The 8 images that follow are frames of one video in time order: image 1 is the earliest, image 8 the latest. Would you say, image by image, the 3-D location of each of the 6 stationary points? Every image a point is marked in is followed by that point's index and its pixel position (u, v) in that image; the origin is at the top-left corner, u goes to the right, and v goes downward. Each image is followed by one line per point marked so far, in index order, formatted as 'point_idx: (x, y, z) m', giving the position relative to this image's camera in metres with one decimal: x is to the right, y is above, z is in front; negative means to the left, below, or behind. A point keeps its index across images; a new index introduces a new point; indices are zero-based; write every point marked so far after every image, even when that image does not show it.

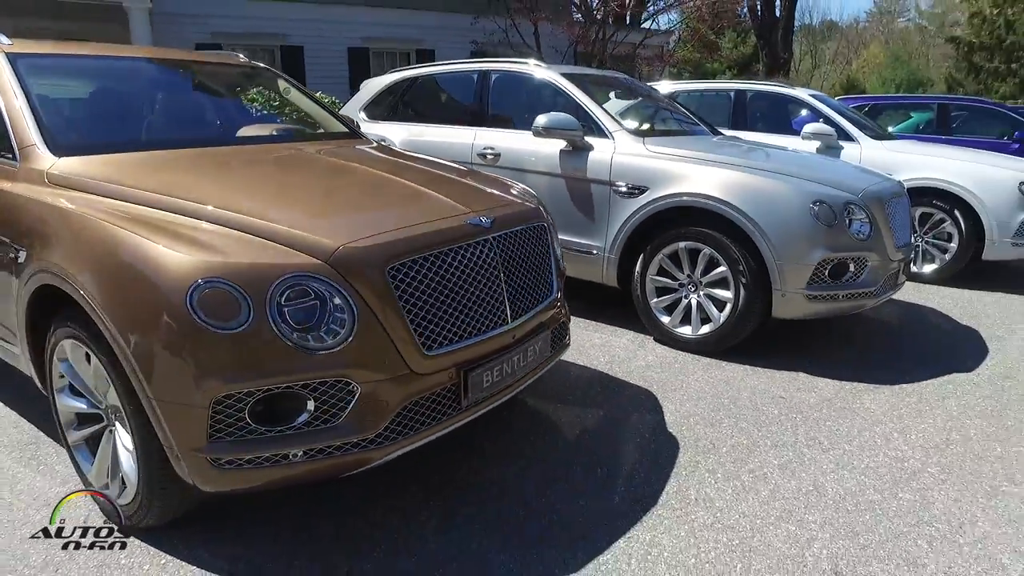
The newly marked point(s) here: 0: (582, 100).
0: (+0.6, +1.6, +5.1) m
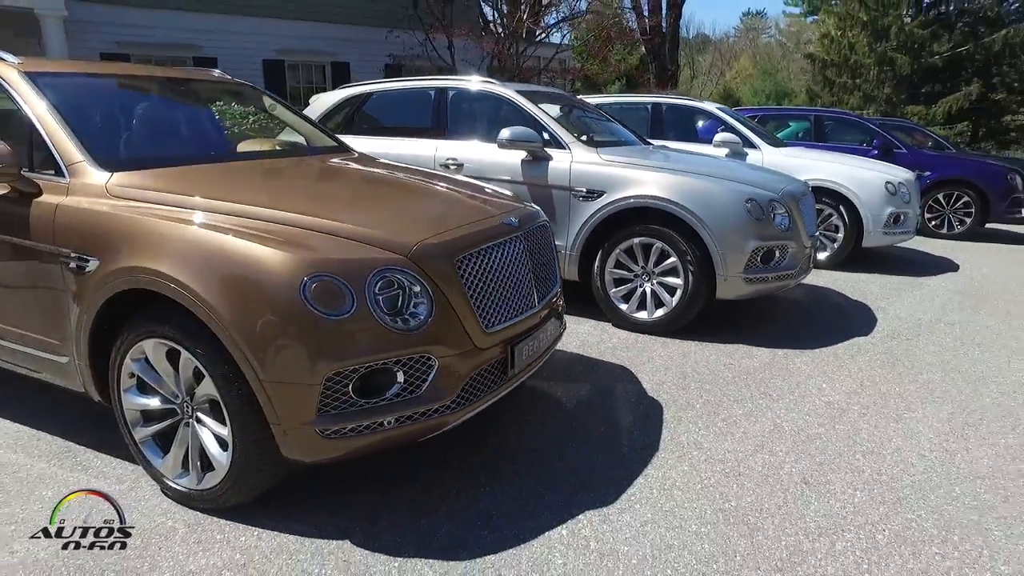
0: (+0.3, +1.6, +5.7) m
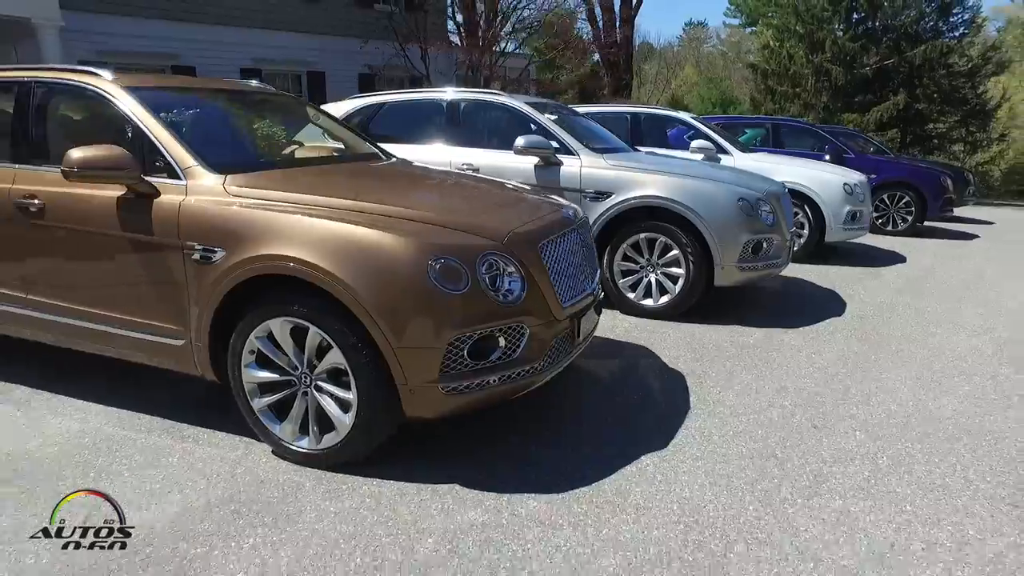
0: (+0.4, +1.7, +6.2) m
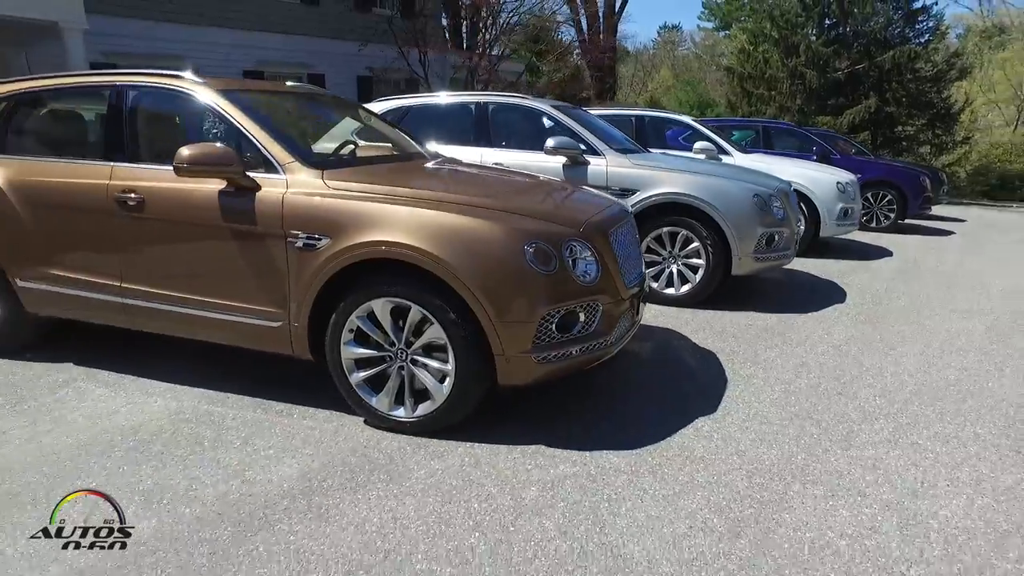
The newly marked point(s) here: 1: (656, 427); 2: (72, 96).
0: (+0.7, +1.8, +6.7) m
1: (+0.9, -0.8, +3.6) m
2: (-3.2, +1.5, +4.5) m
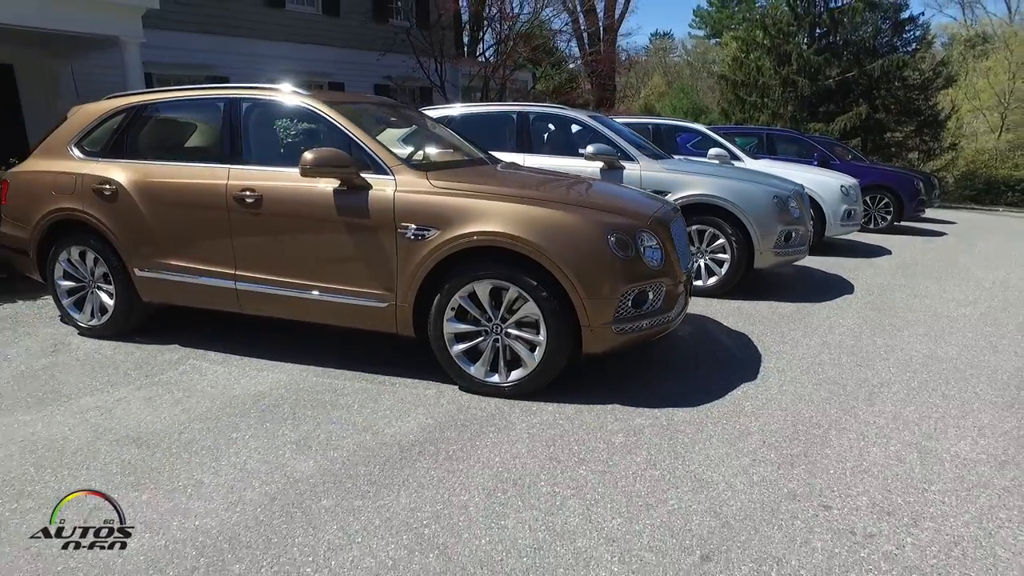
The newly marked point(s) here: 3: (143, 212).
0: (+1.1, +1.9, +7.3) m
1: (+1.4, -0.7, +4.3) m
2: (-2.7, +1.5, +5.1) m
3: (-3.0, +0.6, +5.0) m
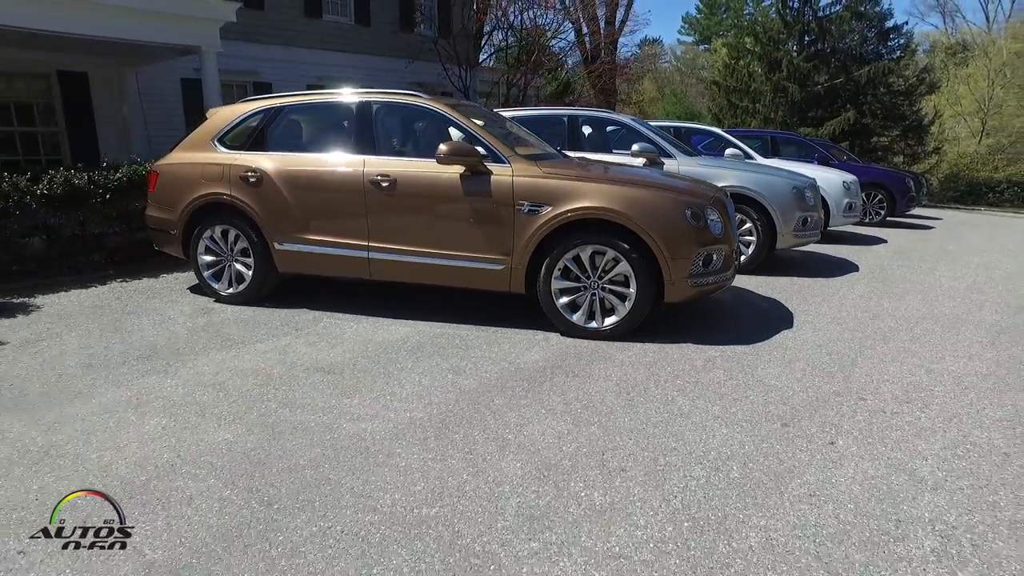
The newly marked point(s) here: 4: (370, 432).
0: (+1.9, +2.2, +8.5) m
1: (+2.2, -0.4, +5.4) m
2: (-2.0, +1.8, +6.2) m
3: (-2.2, +0.9, +6.0) m
4: (-0.9, -0.9, +3.7) m
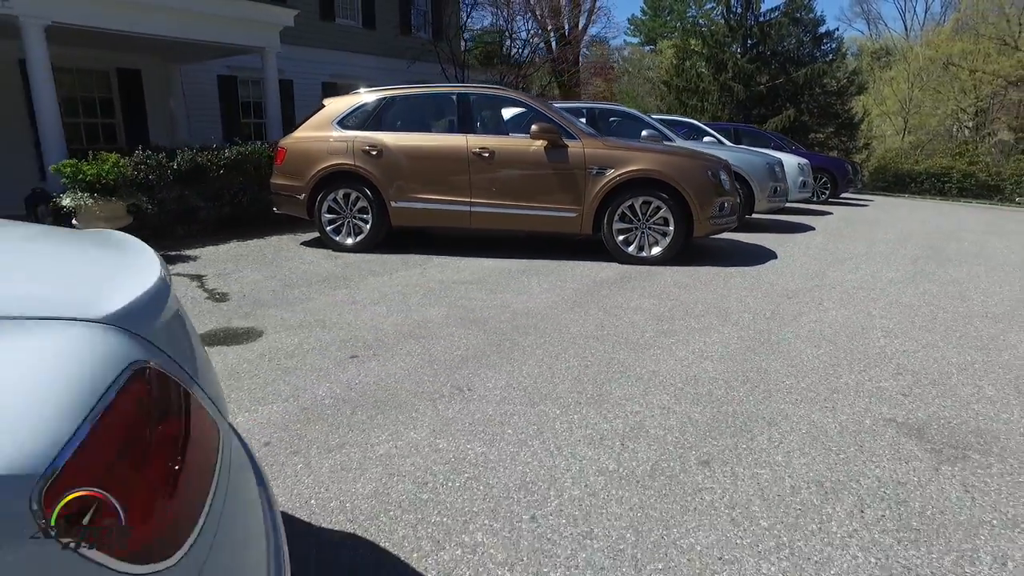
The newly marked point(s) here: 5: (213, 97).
0: (+2.4, +2.9, +10.6) m
1: (+3.1, +0.3, +7.6) m
2: (-1.2, +2.5, +8.0) m
3: (-1.4, +1.6, +7.8) m
4: (+0.2, -0.2, +5.6) m
5: (-7.3, +4.7, +14.8) m
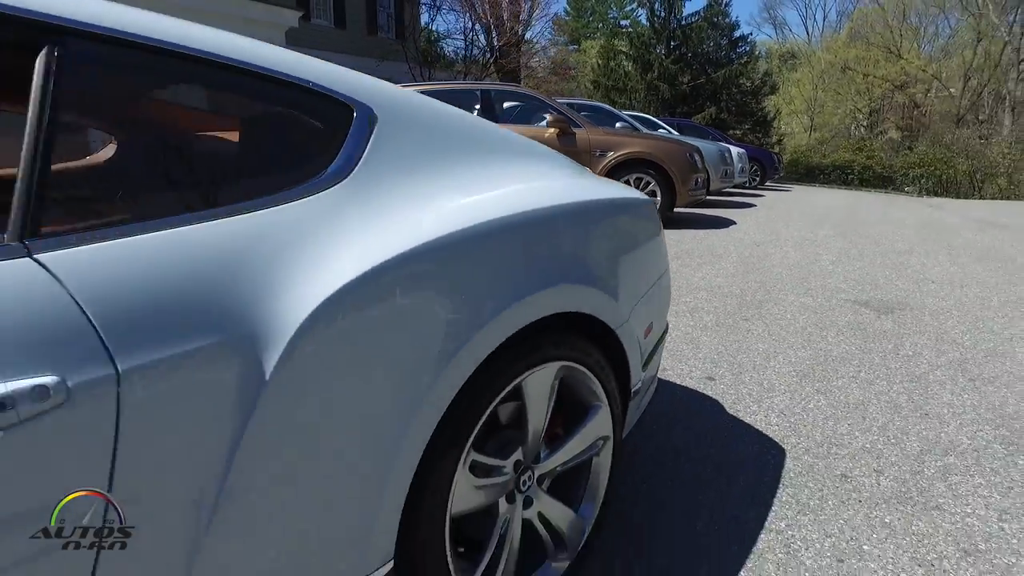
0: (+2.3, +3.6, +12.6) m
1: (+3.4, +1.0, +9.6) m
2: (-0.9, +3.0, +9.5) m
3: (-1.1, +2.1, +9.3) m
4: (+0.7, +0.4, +7.4) m
5: (-7.9, +5.1, +15.5) m
